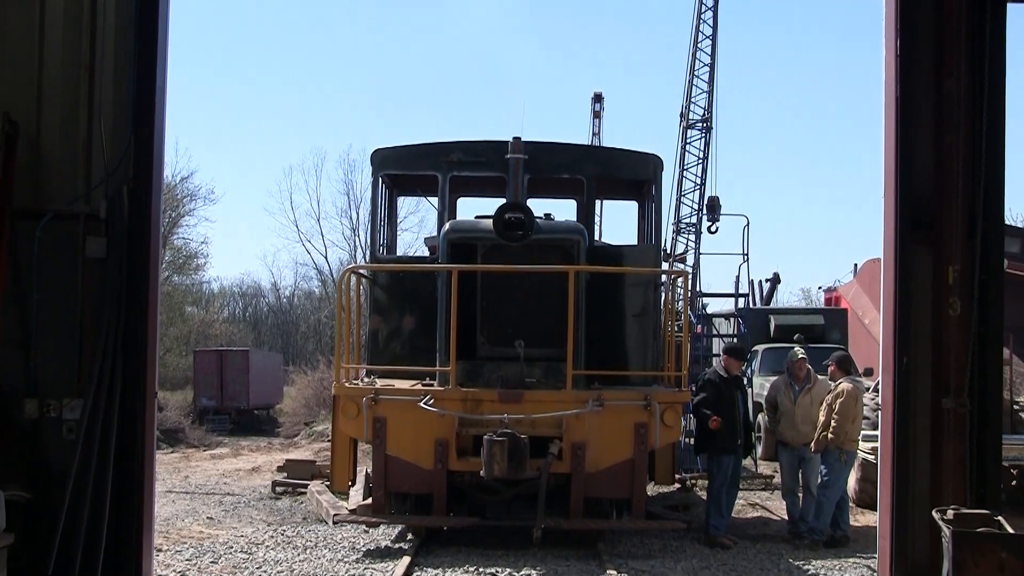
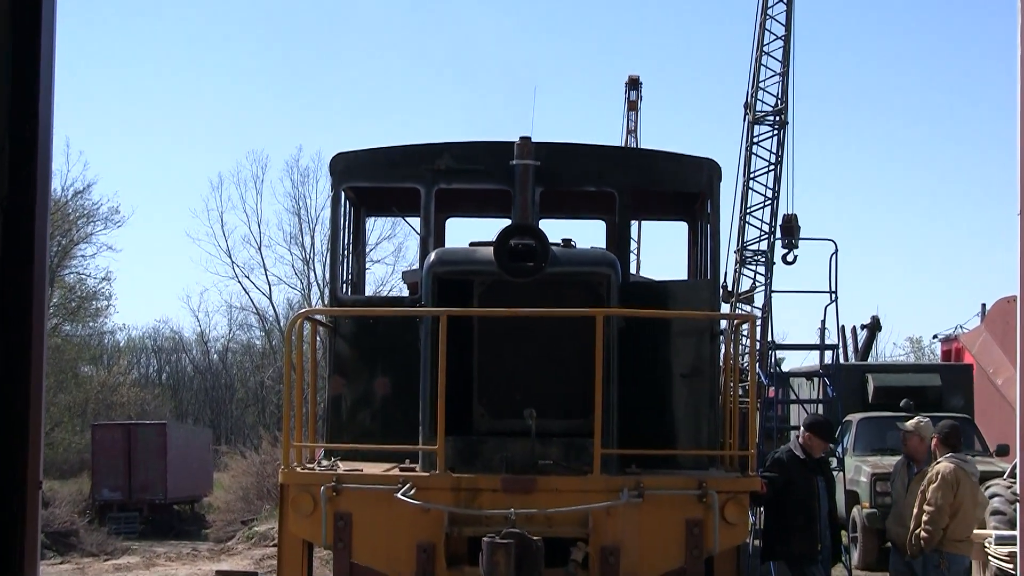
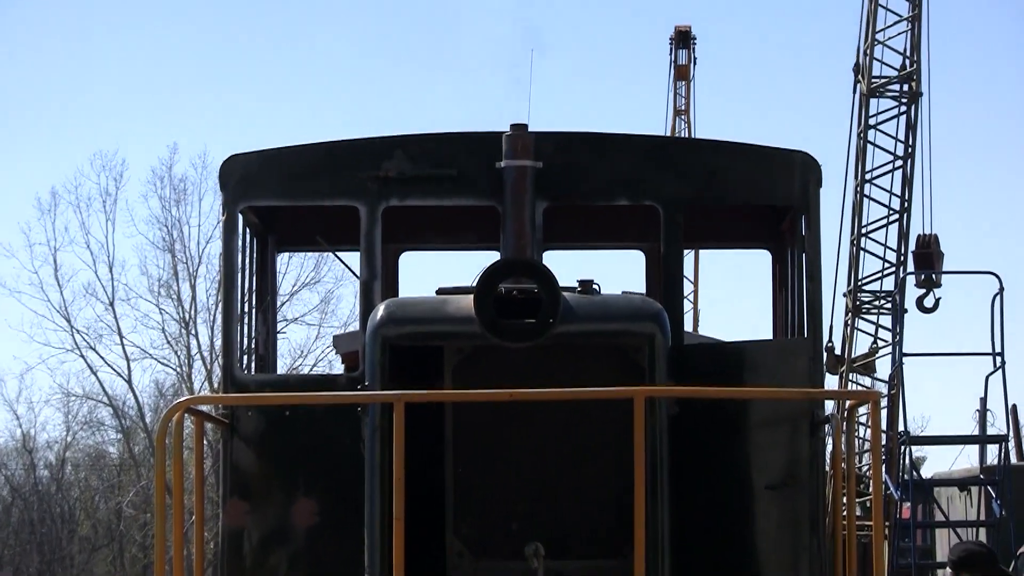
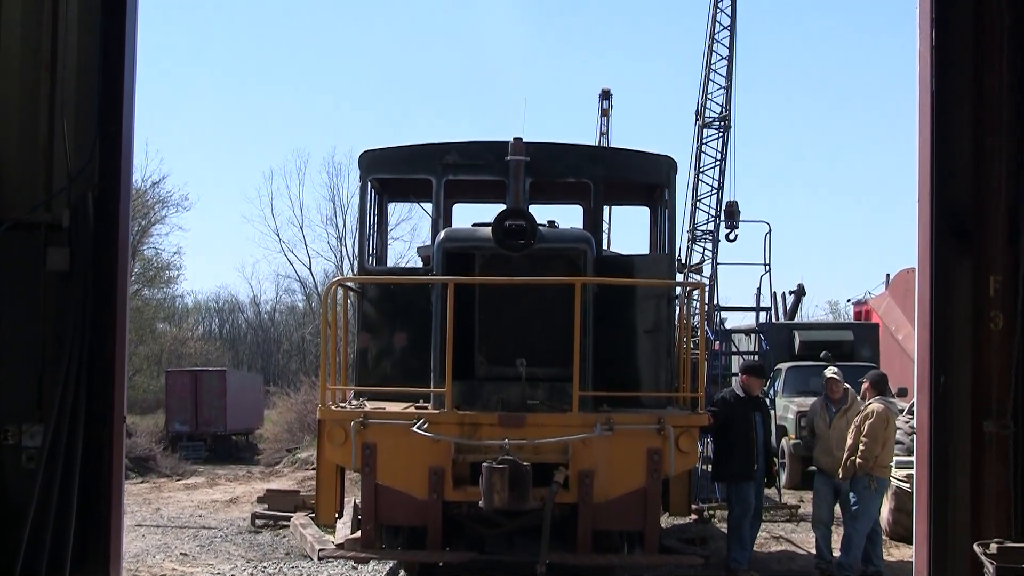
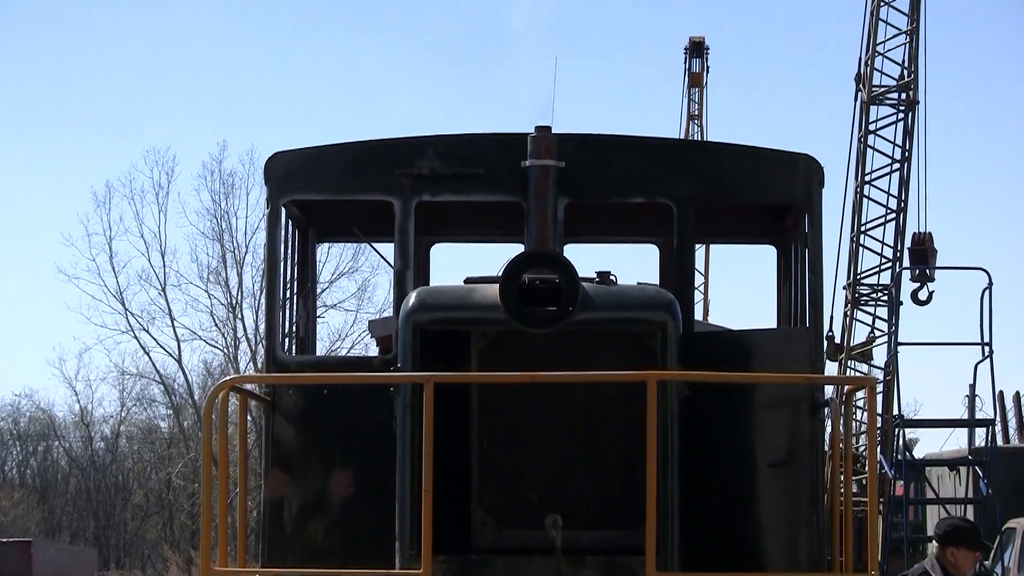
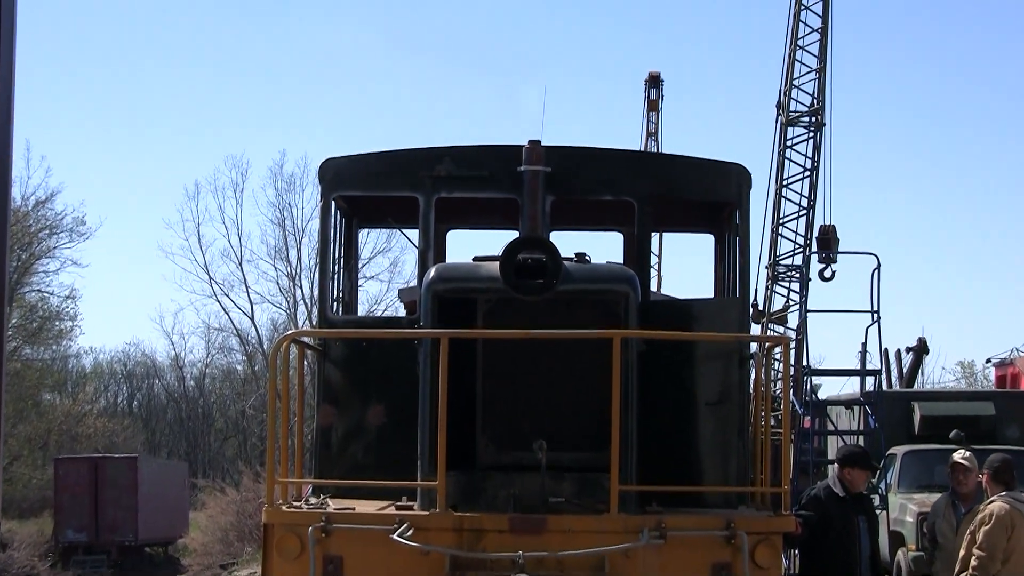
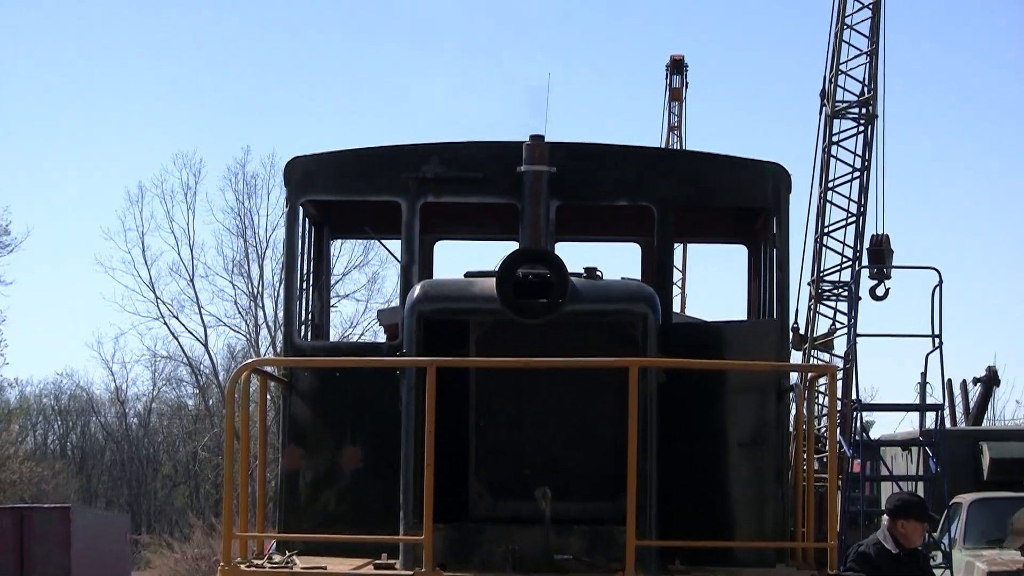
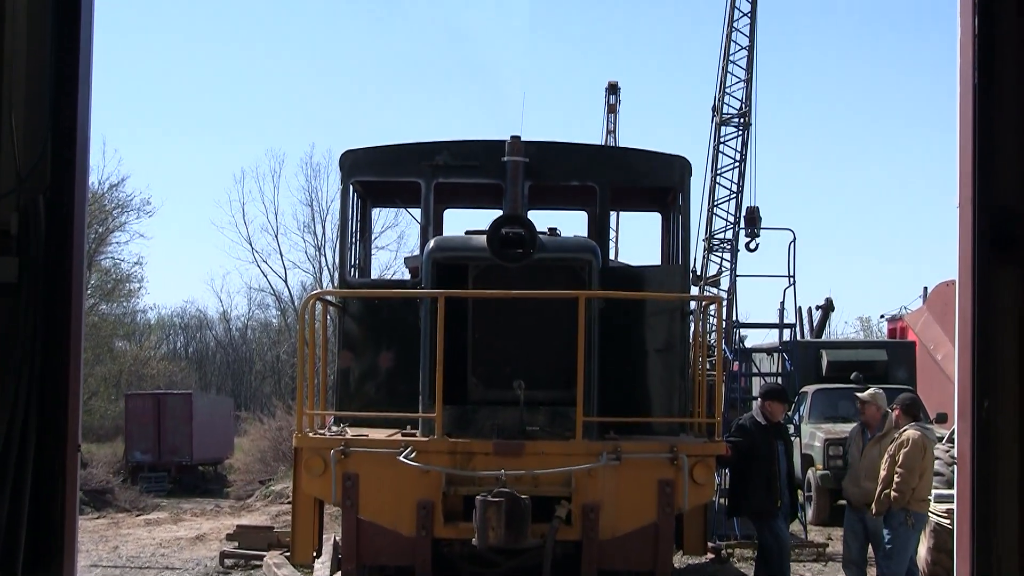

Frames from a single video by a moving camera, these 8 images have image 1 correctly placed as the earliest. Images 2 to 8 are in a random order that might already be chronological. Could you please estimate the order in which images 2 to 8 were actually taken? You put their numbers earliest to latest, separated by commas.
4, 8, 2, 6, 7, 5, 3
